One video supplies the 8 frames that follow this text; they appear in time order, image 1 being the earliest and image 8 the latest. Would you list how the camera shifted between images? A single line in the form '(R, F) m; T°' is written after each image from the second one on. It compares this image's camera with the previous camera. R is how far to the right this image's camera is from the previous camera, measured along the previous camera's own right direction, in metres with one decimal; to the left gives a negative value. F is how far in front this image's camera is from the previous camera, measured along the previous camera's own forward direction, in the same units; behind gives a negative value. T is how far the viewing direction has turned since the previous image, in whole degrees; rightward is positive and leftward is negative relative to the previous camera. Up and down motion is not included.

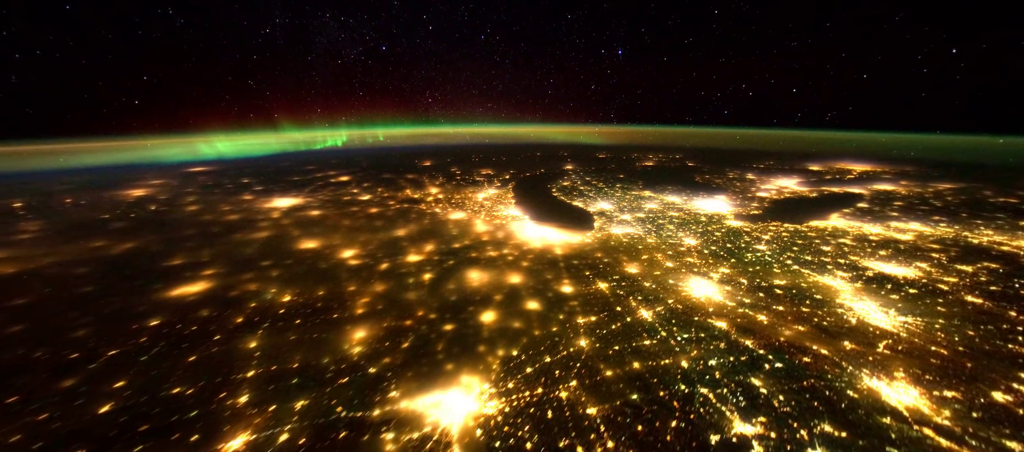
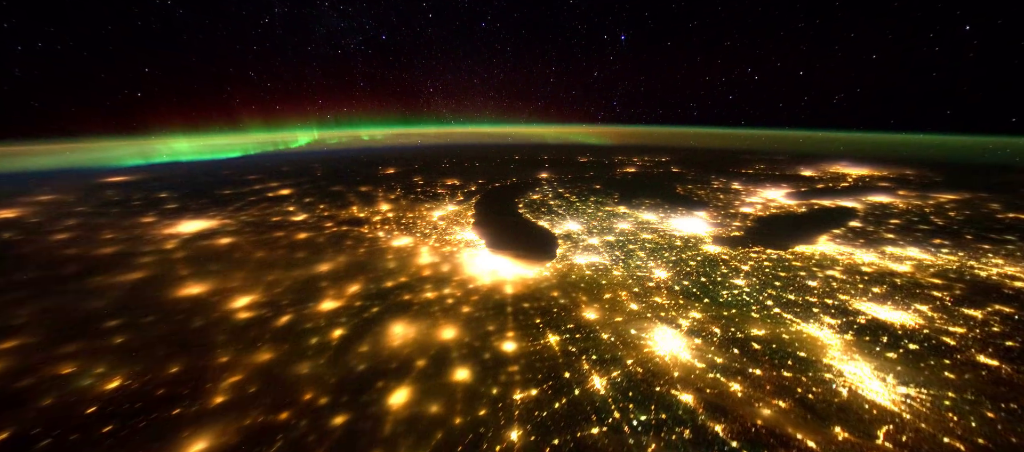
(+0.2, +0.2) m; +2°
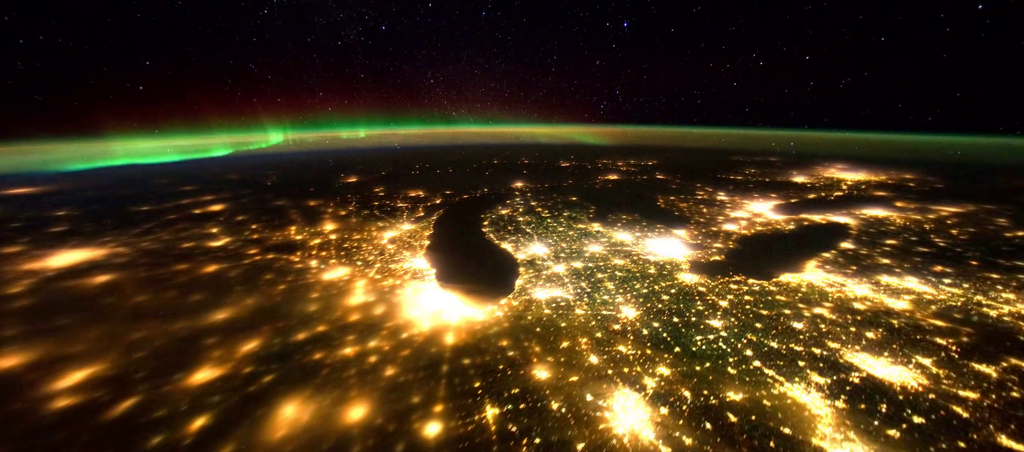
(+0.2, +0.2) m; +2°
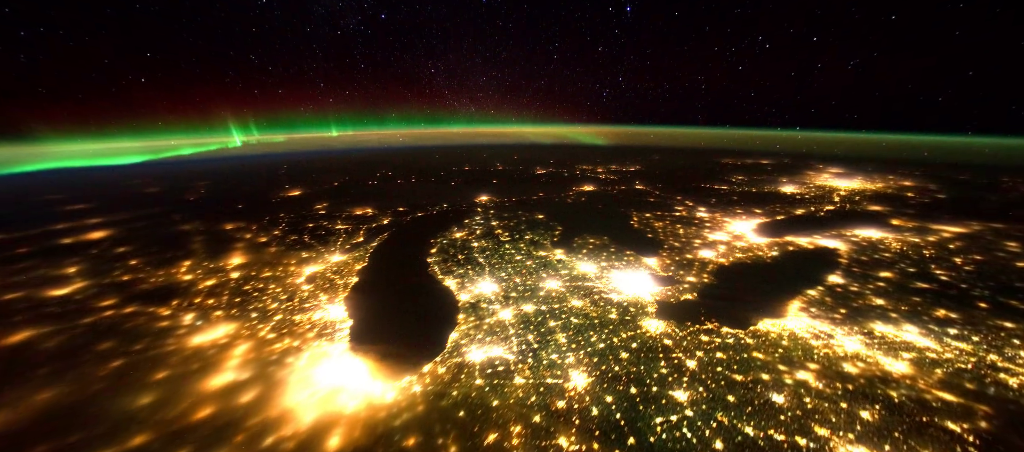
(+0.2, +0.2) m; +2°
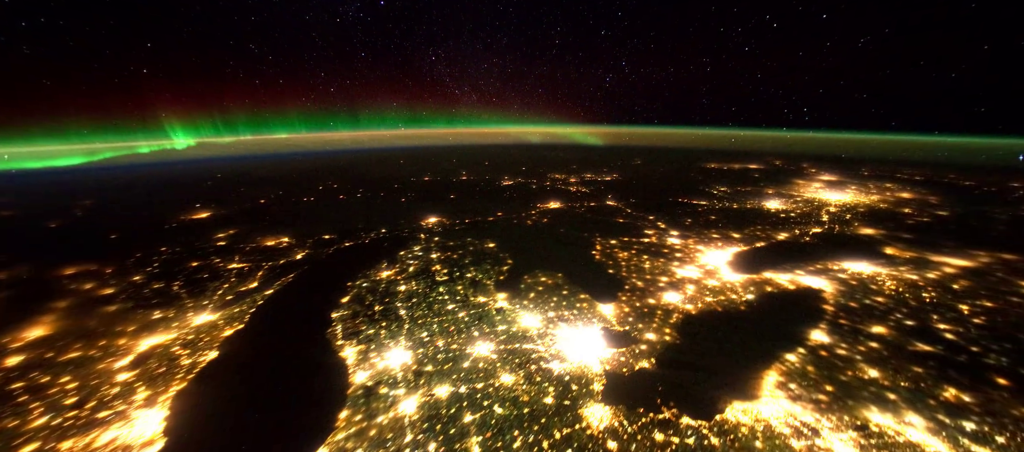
(+0.2, +0.3) m; +2°
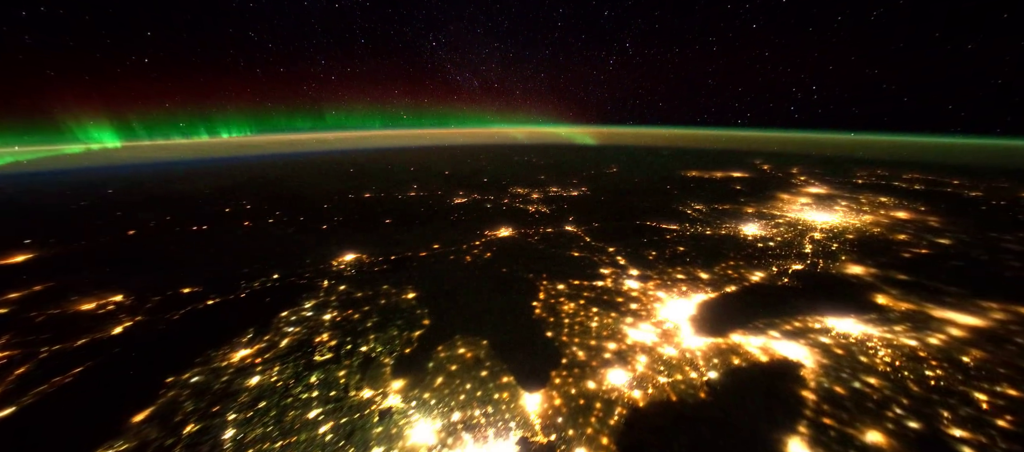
(+0.3, +0.4) m; +3°
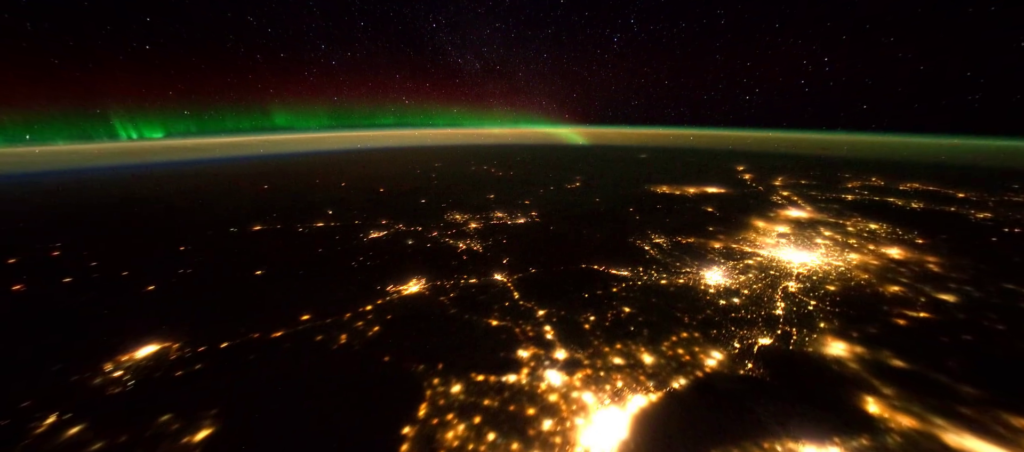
(+0.4, +0.5) m; +3°
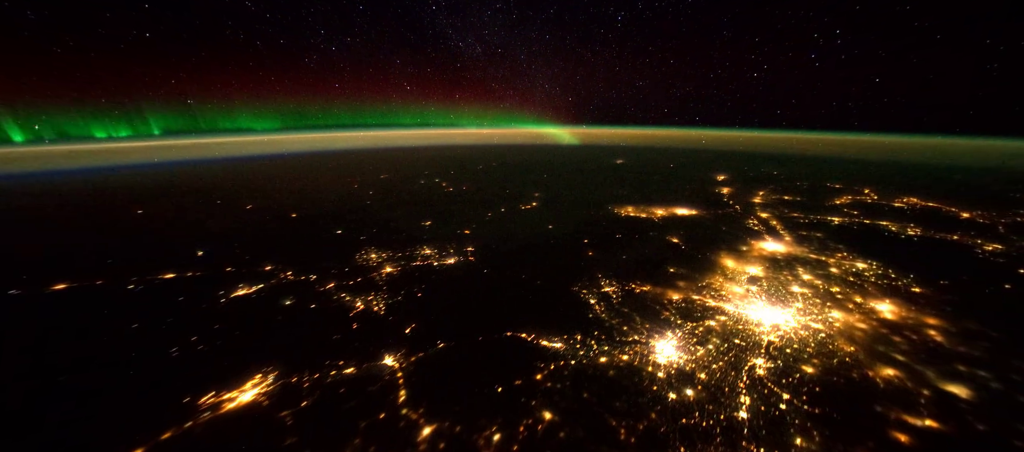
(+0.4, +0.5) m; +3°
